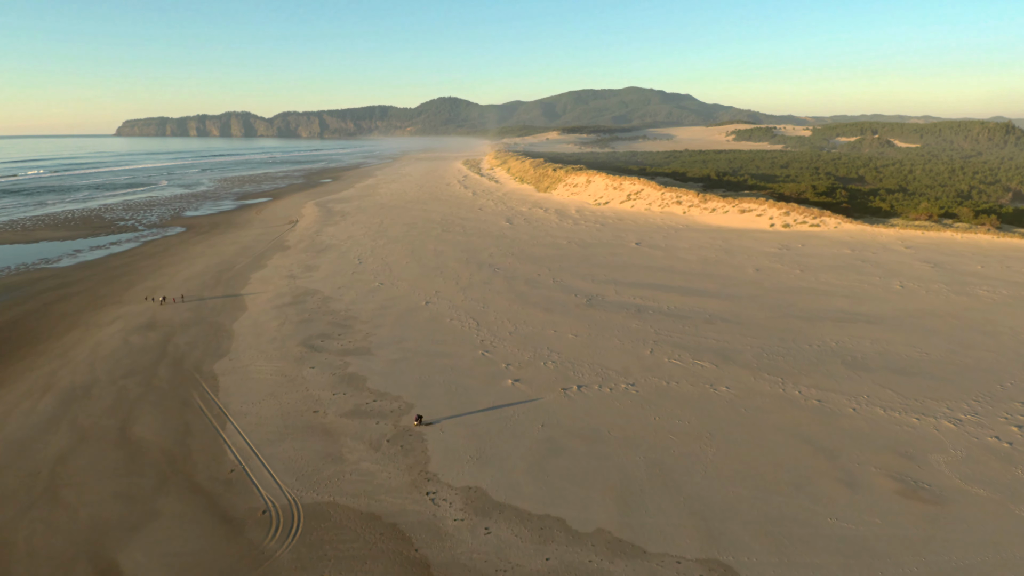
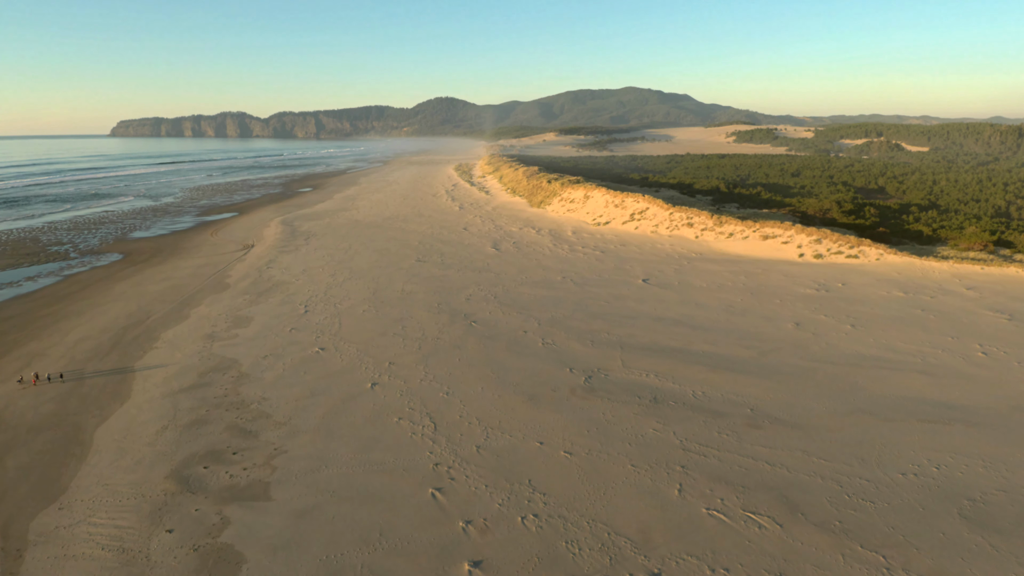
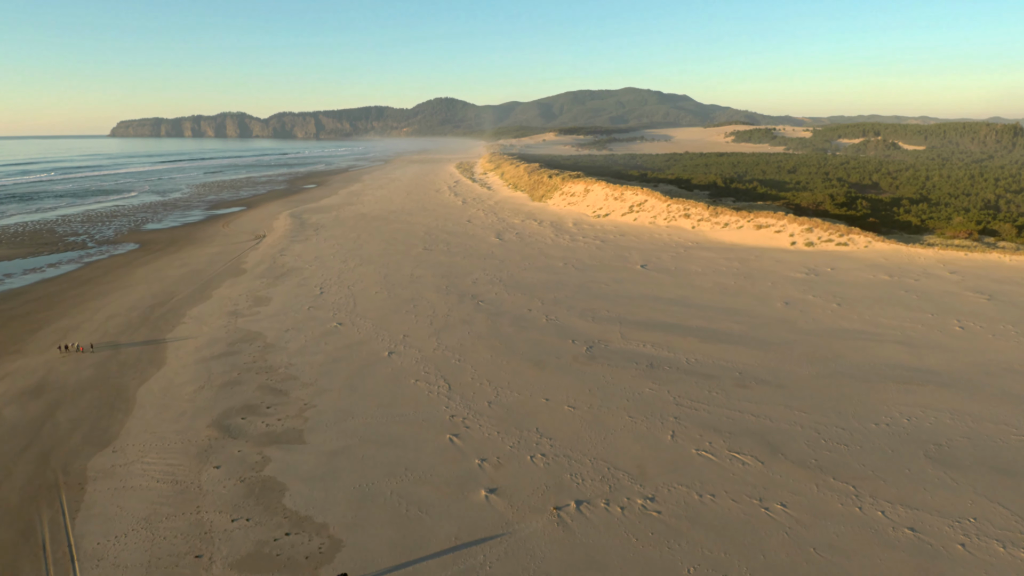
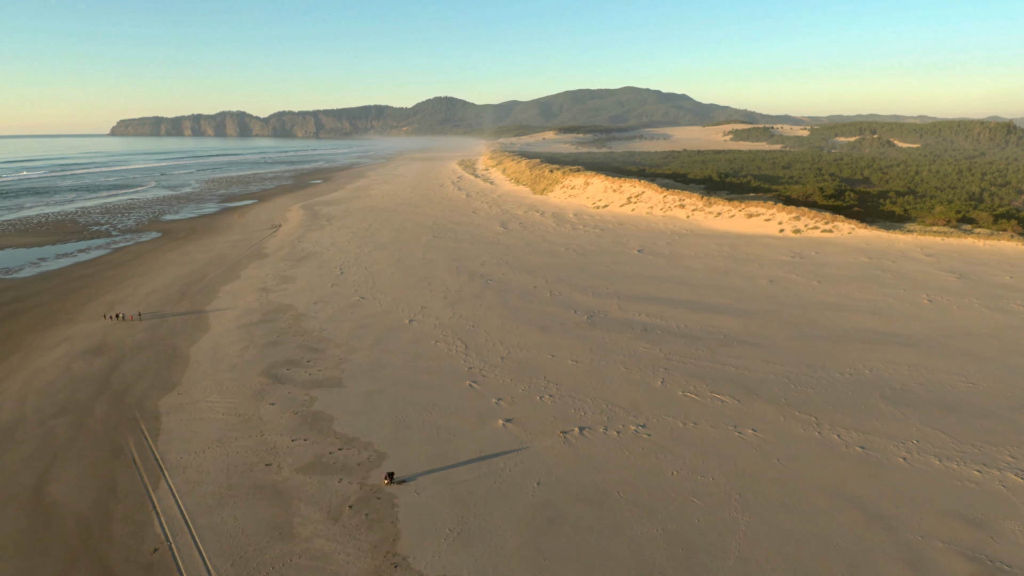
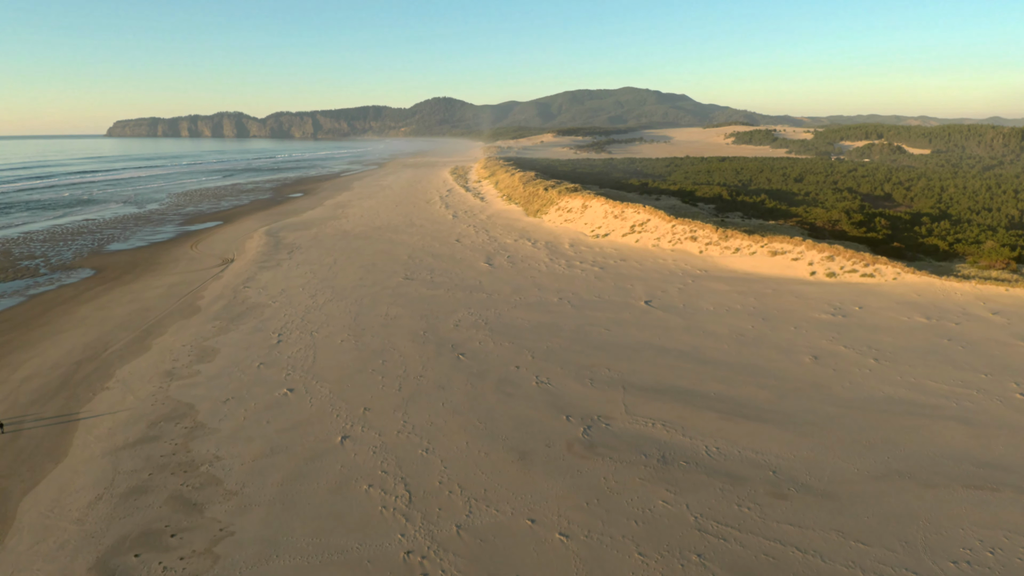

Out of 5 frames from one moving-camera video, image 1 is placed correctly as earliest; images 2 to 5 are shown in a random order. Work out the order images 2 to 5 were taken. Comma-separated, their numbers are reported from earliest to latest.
4, 3, 2, 5
